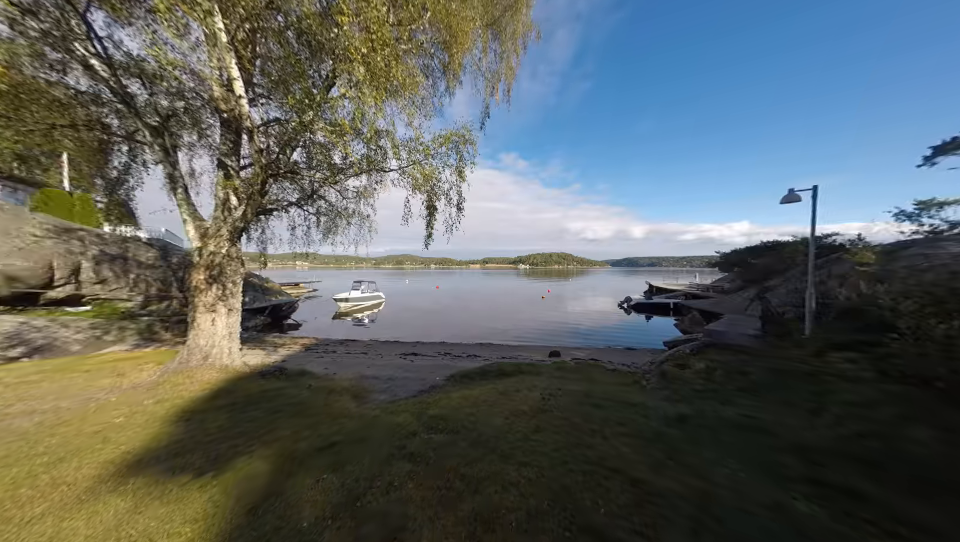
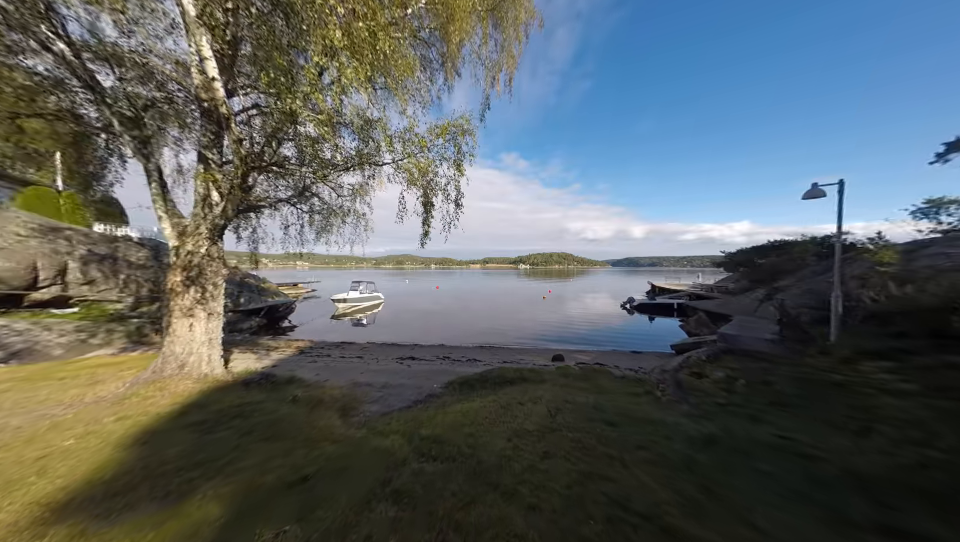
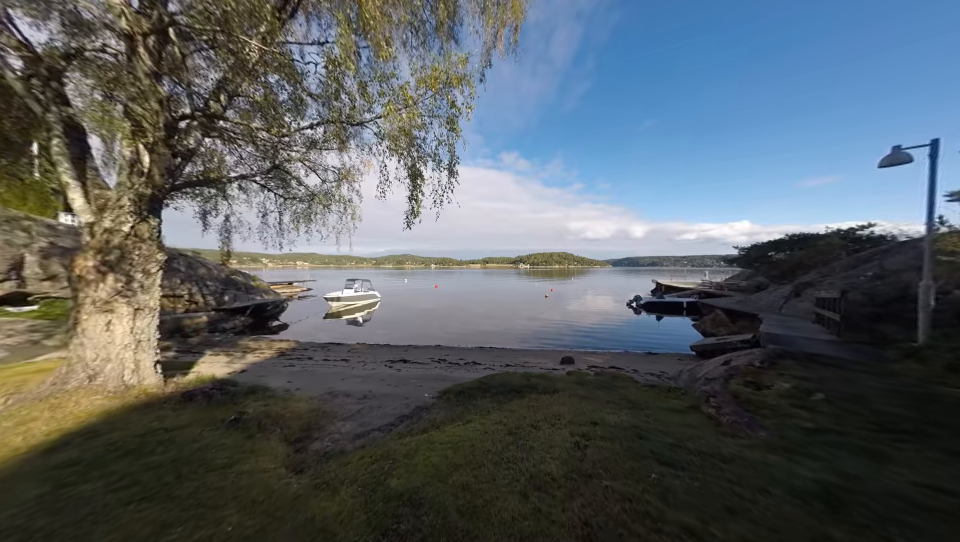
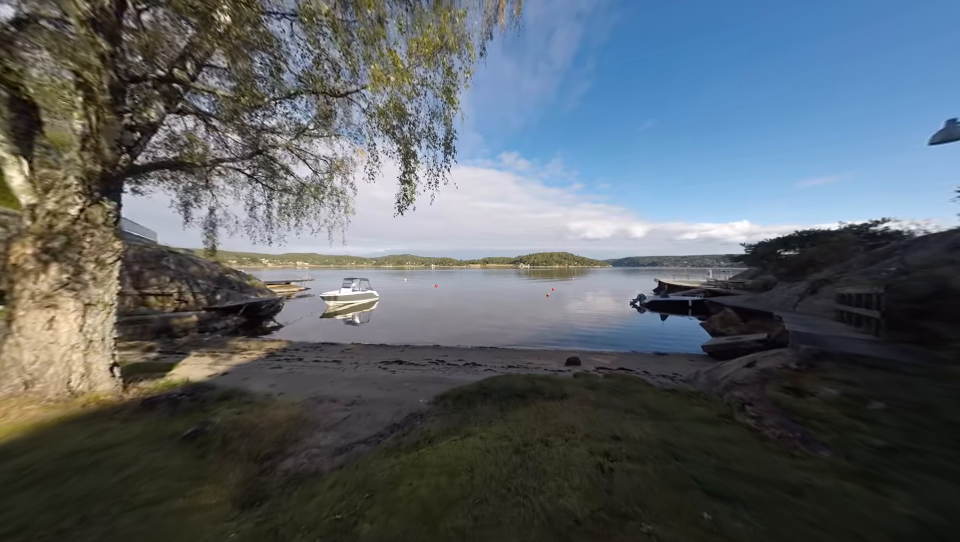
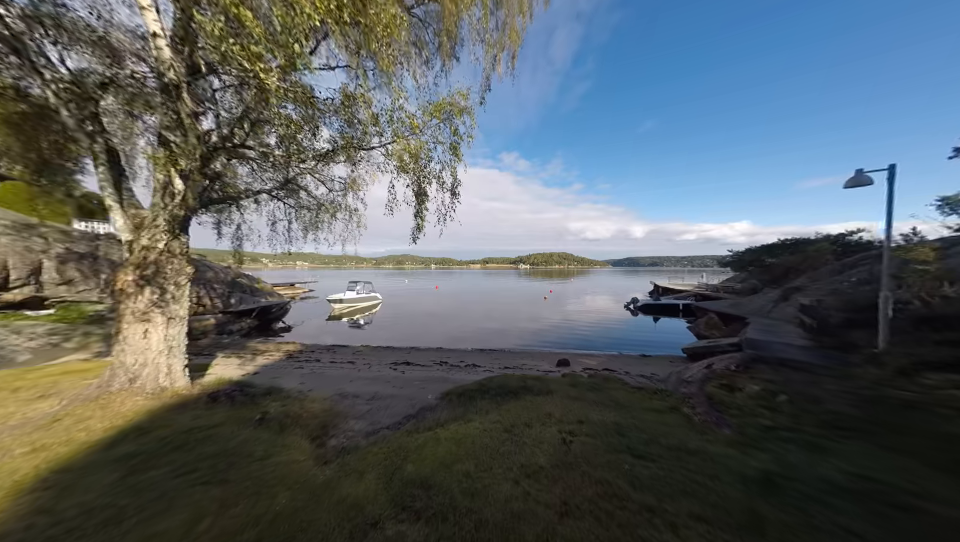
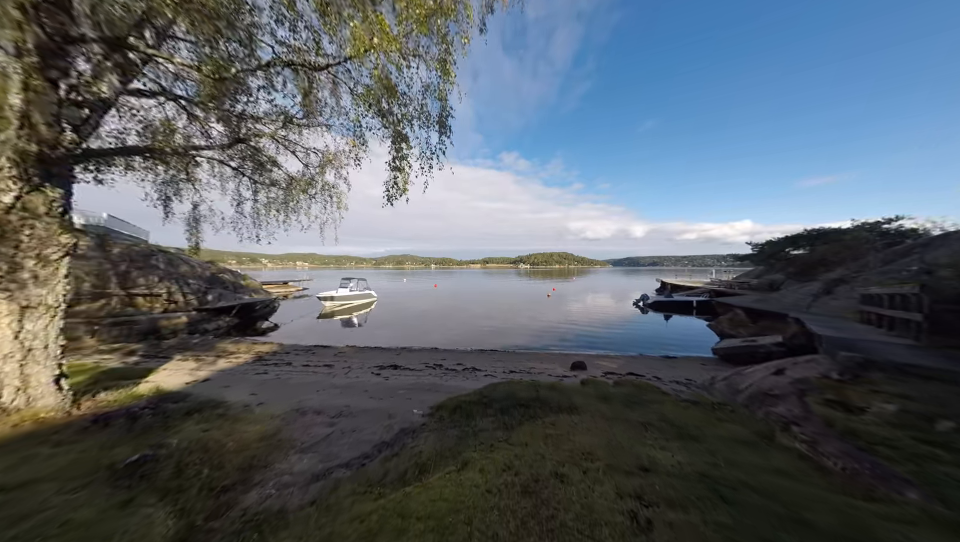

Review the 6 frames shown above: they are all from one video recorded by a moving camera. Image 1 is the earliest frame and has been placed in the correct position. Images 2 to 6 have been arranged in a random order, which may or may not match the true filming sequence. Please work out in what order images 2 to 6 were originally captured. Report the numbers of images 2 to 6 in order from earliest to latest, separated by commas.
2, 5, 3, 4, 6
